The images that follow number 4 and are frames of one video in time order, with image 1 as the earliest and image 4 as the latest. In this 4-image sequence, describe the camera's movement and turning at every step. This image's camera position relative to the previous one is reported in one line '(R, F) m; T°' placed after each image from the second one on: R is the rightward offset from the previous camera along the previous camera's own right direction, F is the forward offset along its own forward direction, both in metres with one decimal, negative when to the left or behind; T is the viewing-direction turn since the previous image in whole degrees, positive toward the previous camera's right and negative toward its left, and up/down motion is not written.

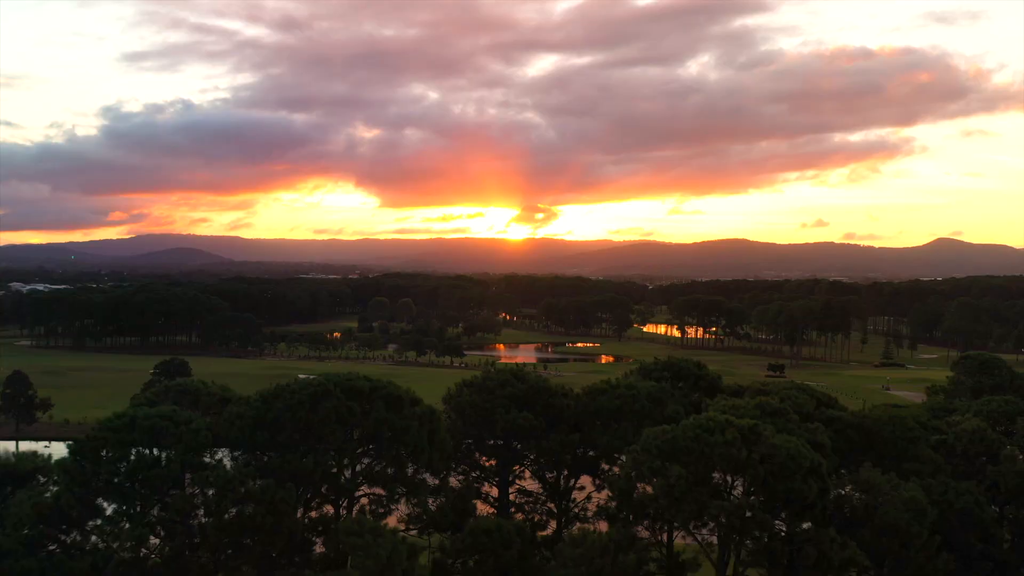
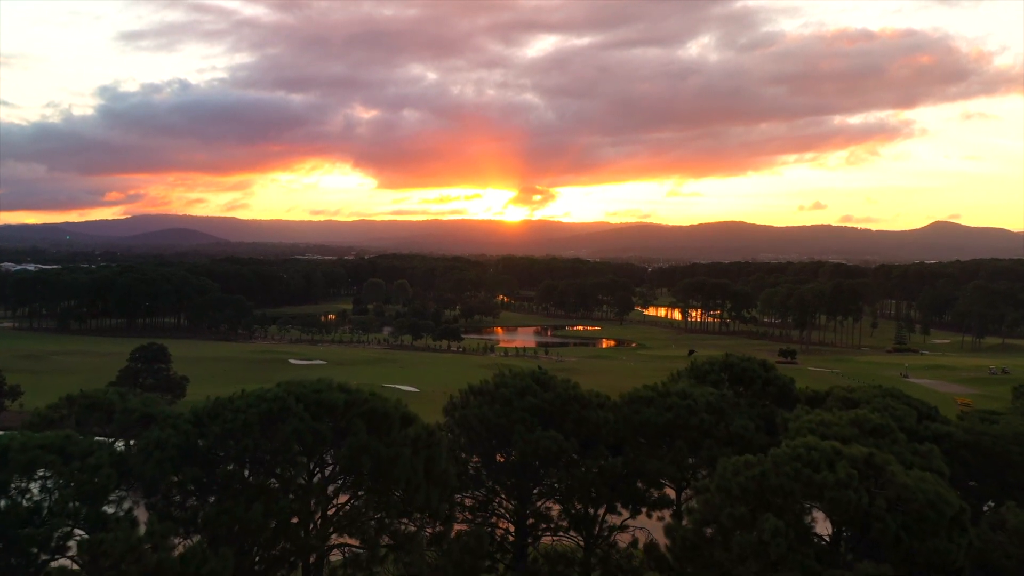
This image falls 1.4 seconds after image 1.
(-0.1, +1.2) m; 0°
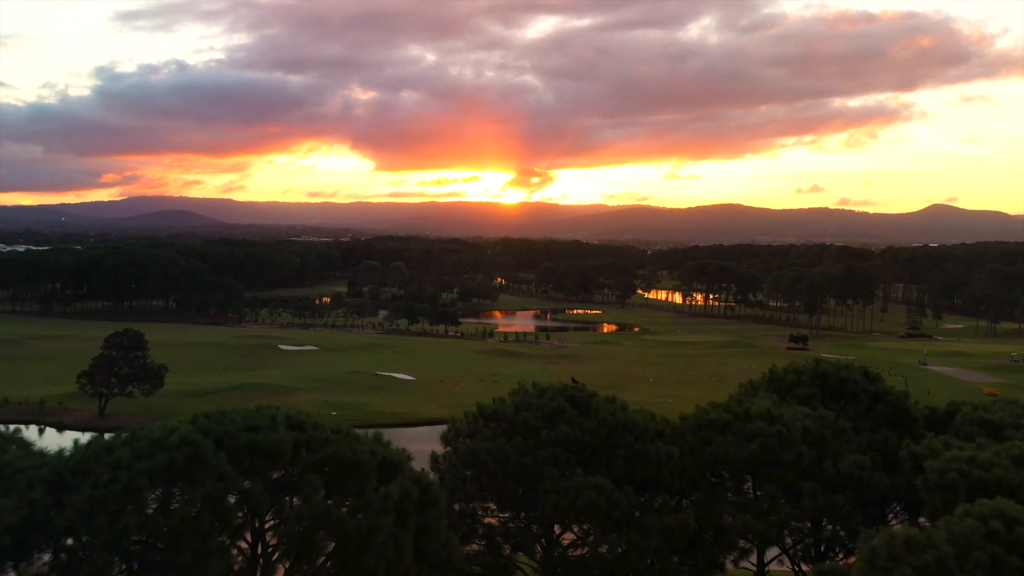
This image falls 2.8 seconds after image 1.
(-0.1, +1.1) m; 0°
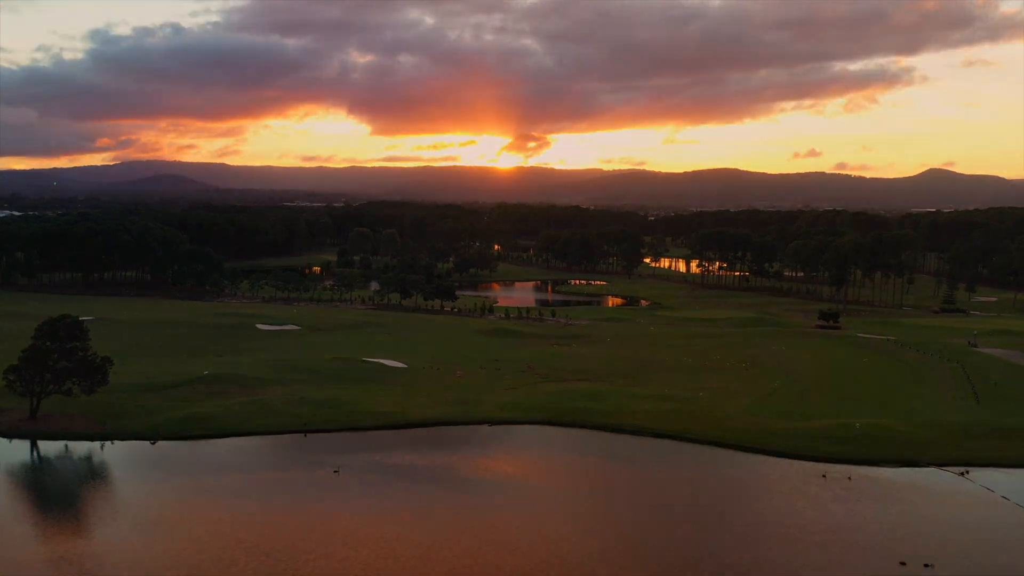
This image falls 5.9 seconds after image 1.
(-0.1, +2.4) m; 0°
